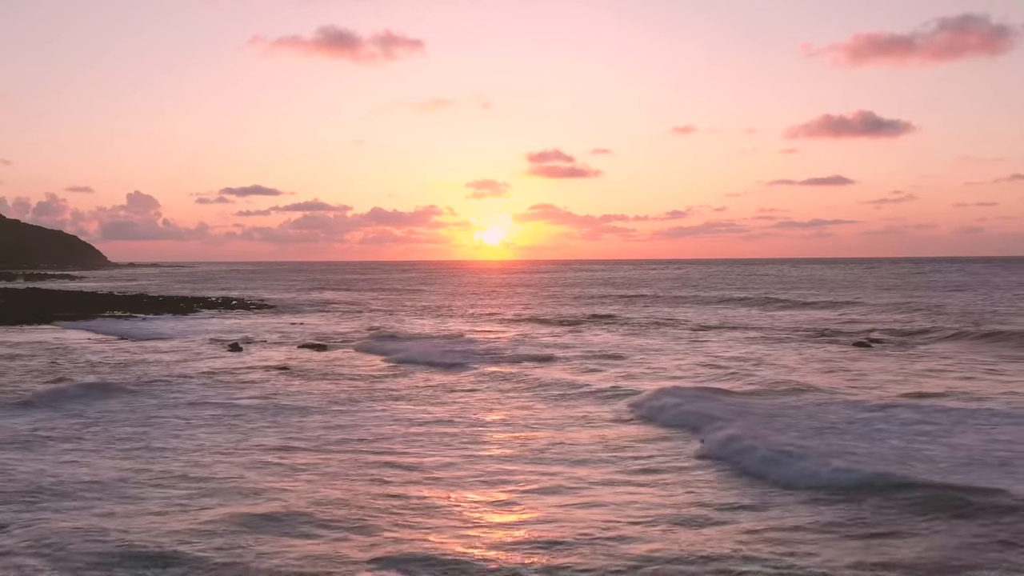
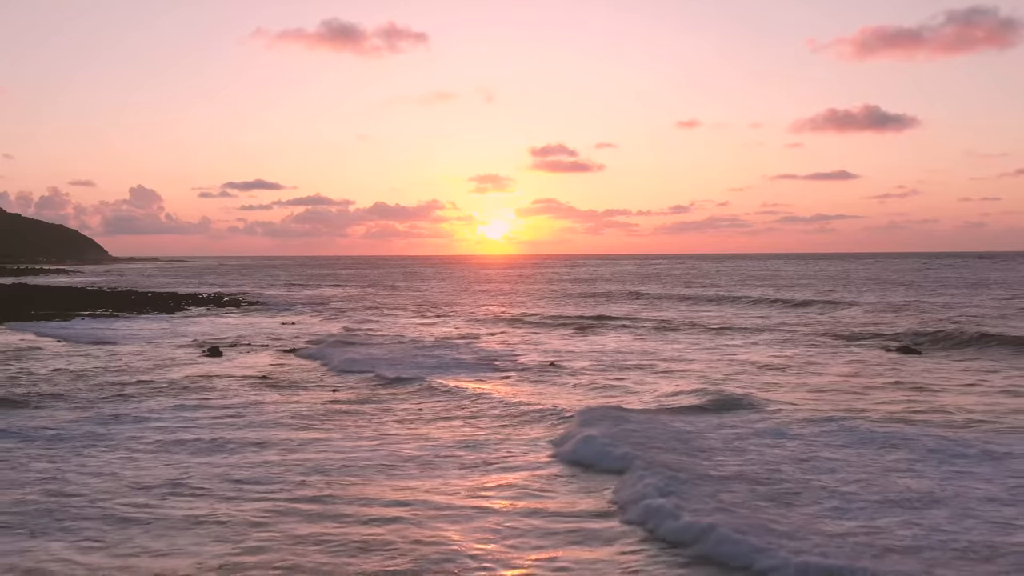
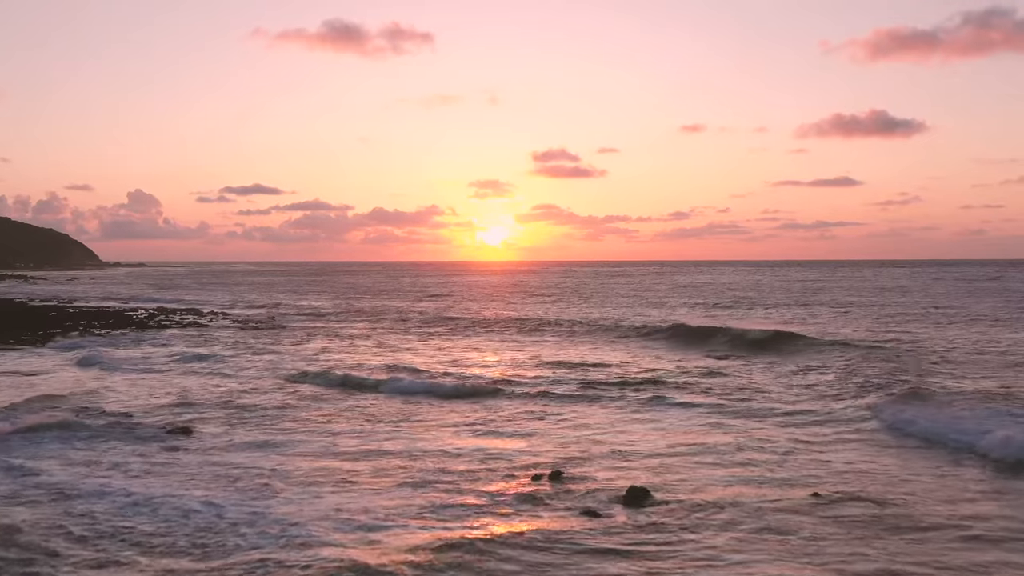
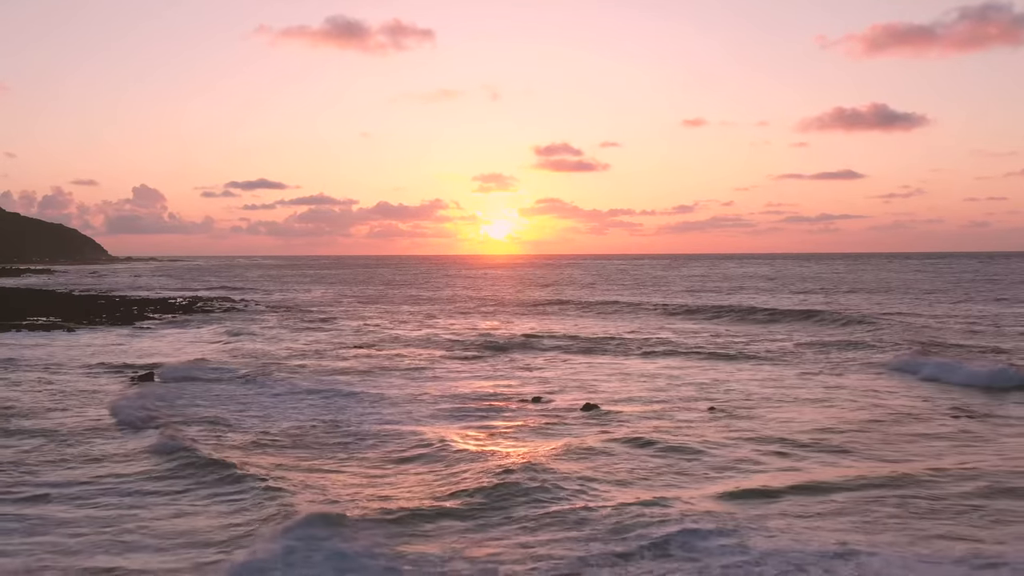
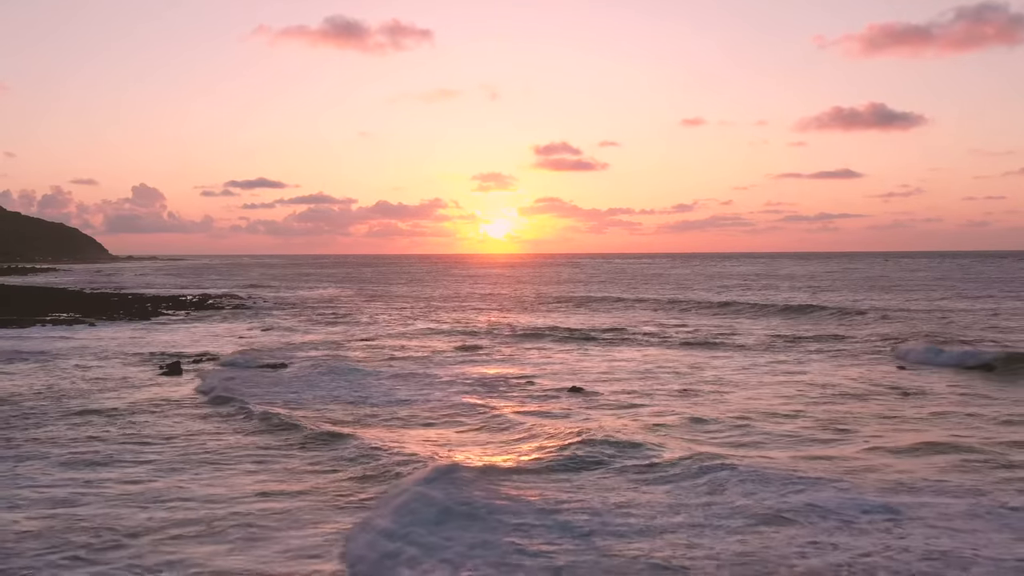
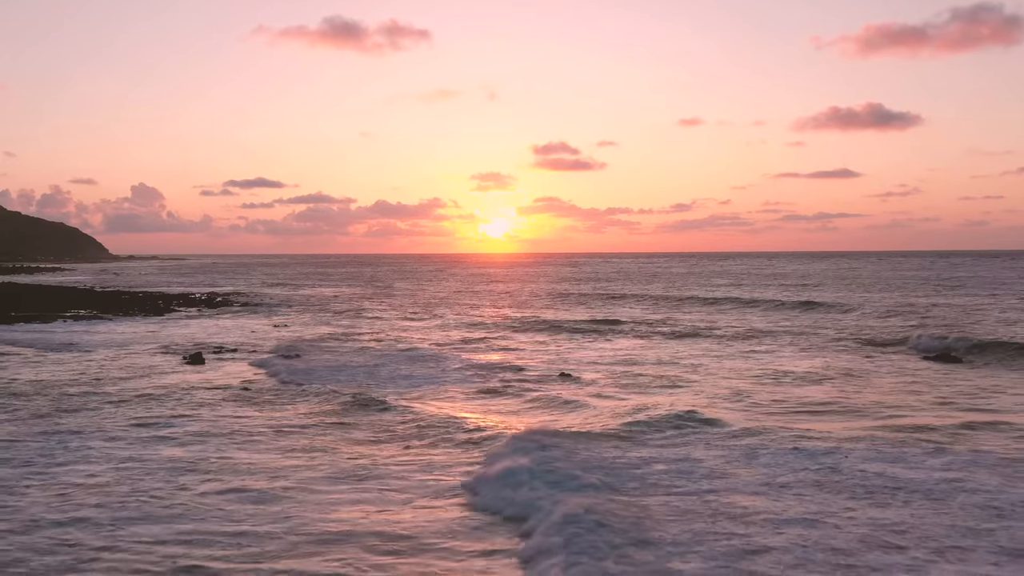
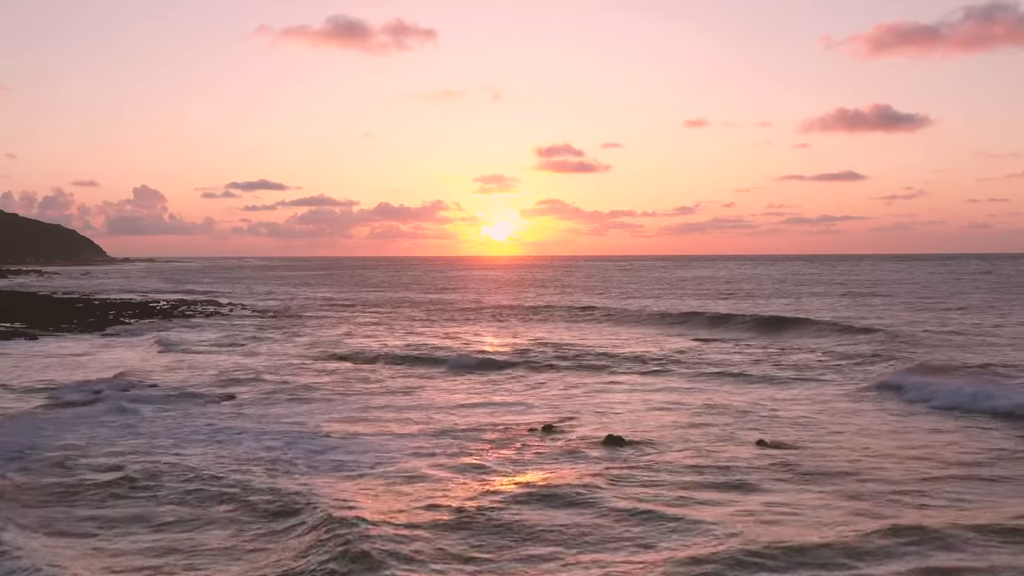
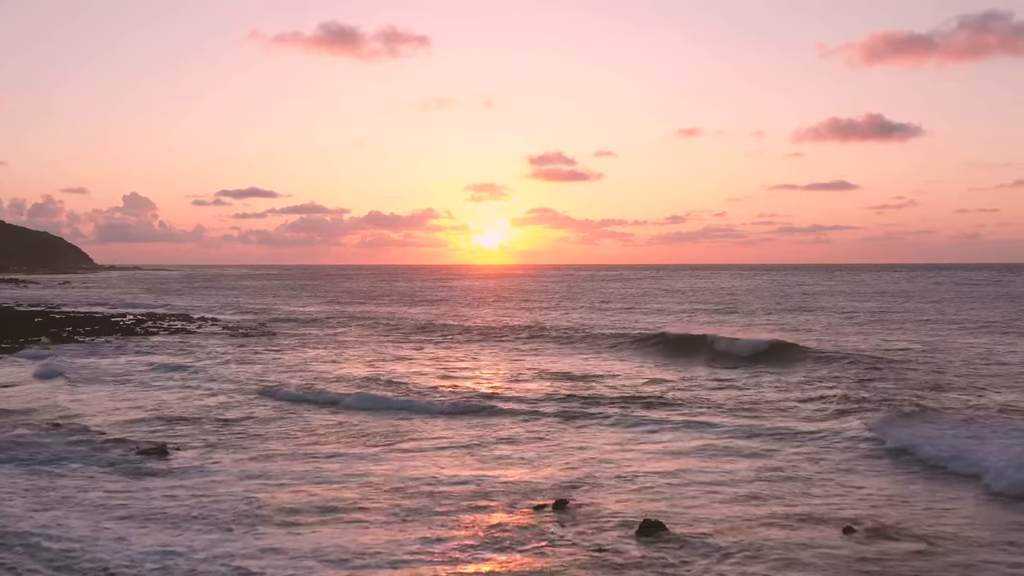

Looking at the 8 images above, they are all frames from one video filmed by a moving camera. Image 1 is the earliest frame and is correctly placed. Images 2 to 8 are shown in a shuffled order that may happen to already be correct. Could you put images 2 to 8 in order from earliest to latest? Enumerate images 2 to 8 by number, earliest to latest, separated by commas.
2, 6, 5, 4, 7, 3, 8
